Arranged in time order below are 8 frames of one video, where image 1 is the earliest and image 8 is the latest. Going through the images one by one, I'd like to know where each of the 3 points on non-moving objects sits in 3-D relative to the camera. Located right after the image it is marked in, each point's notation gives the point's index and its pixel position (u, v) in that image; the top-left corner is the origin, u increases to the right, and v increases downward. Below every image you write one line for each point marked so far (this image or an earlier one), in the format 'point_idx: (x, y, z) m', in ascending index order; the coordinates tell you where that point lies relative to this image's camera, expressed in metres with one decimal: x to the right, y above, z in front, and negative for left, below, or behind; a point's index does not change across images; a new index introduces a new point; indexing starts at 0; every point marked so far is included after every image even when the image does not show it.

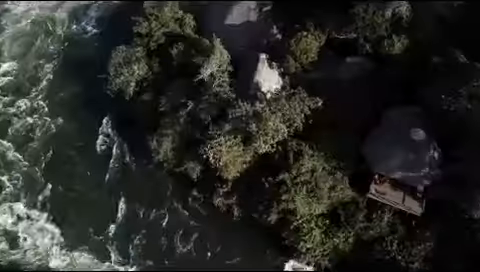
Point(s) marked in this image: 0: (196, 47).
0: (-0.4, +0.9, +12.0) m
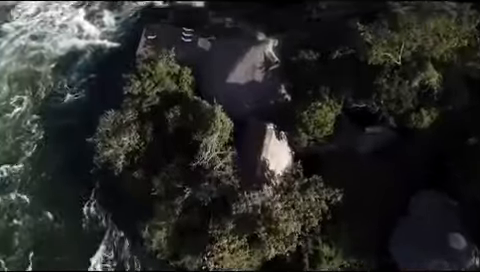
0: (-0.4, +0.2, +10.6) m
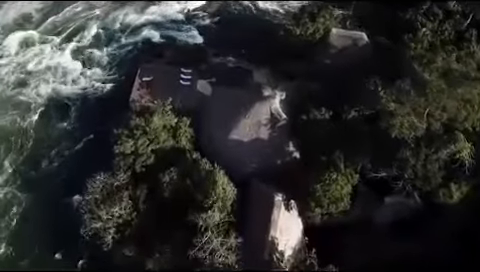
0: (-0.4, -0.4, +9.5) m
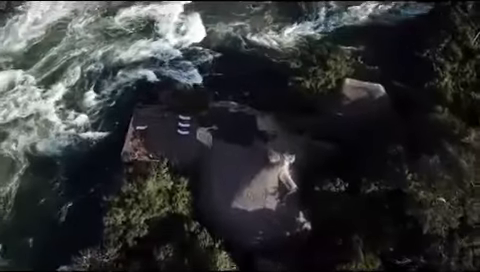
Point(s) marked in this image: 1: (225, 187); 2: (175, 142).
0: (-0.3, -0.9, +8.4) m
1: (-0.1, -0.4, +10.0) m
2: (-0.6, -0.1, +10.8) m
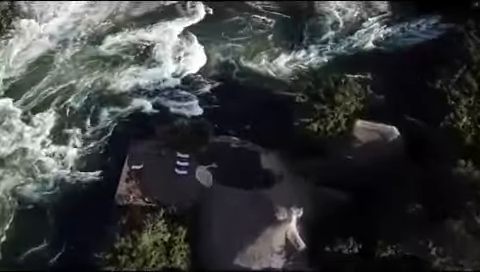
0: (-0.3, -1.3, +7.7) m
1: (-0.1, -0.8, +9.2) m
2: (-0.6, -0.5, +10.0) m
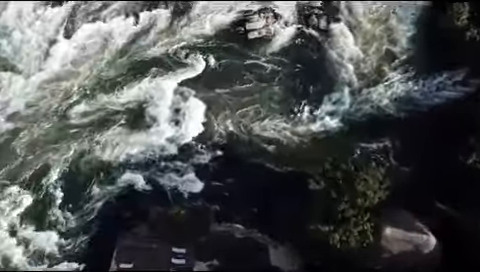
0: (-0.3, -2.0, +6.1) m
1: (-0.1, -1.5, +7.7) m
2: (-0.5, -1.2, +8.5) m
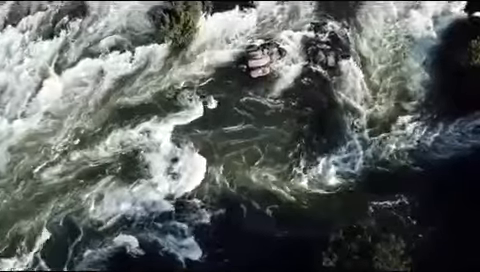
0: (-0.3, -2.4, +5.1) m
1: (0.0, -2.0, +6.7) m
2: (-0.5, -1.7, +7.4) m
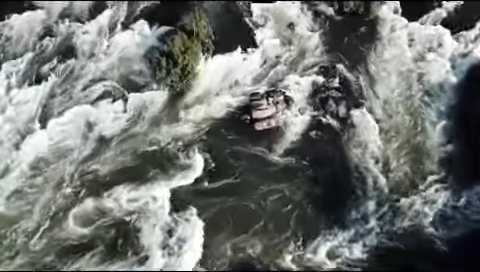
0: (-0.3, -3.0, +3.8) m
1: (0.0, -2.6, +5.4) m
2: (-0.5, -2.3, +6.2) m
